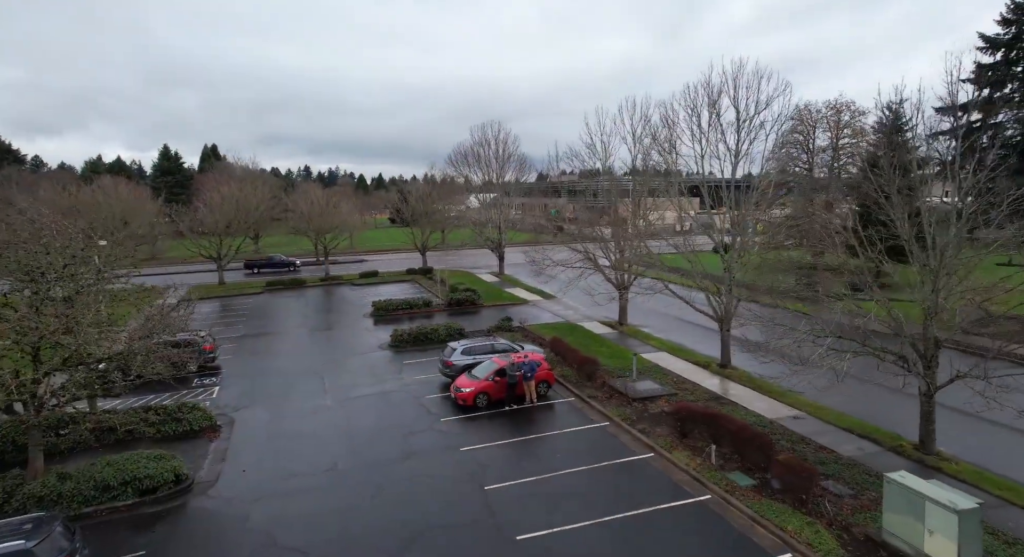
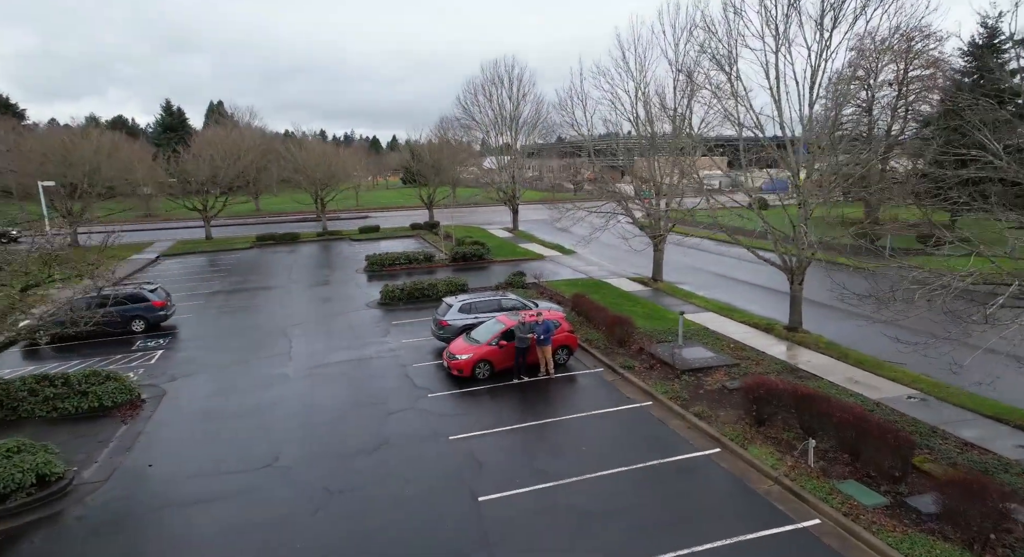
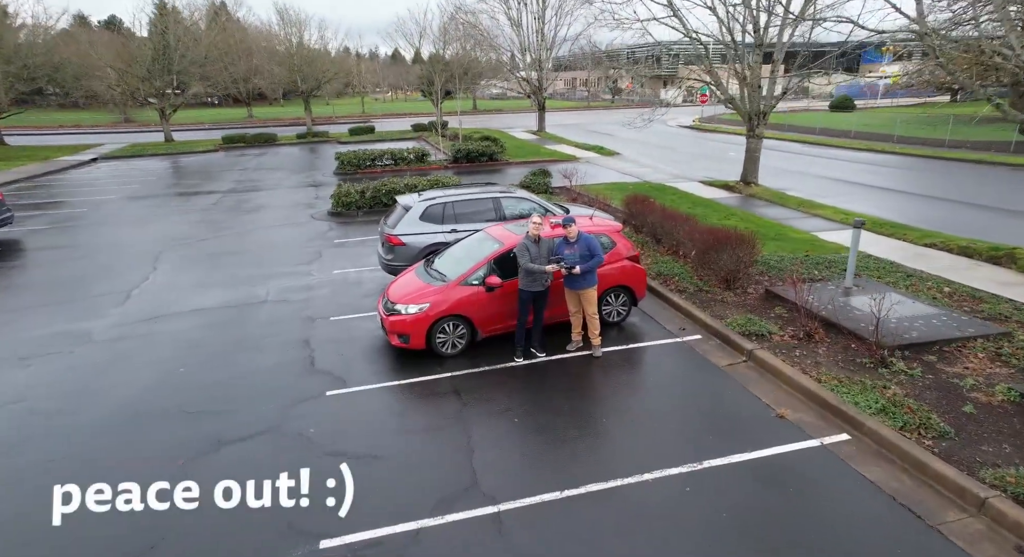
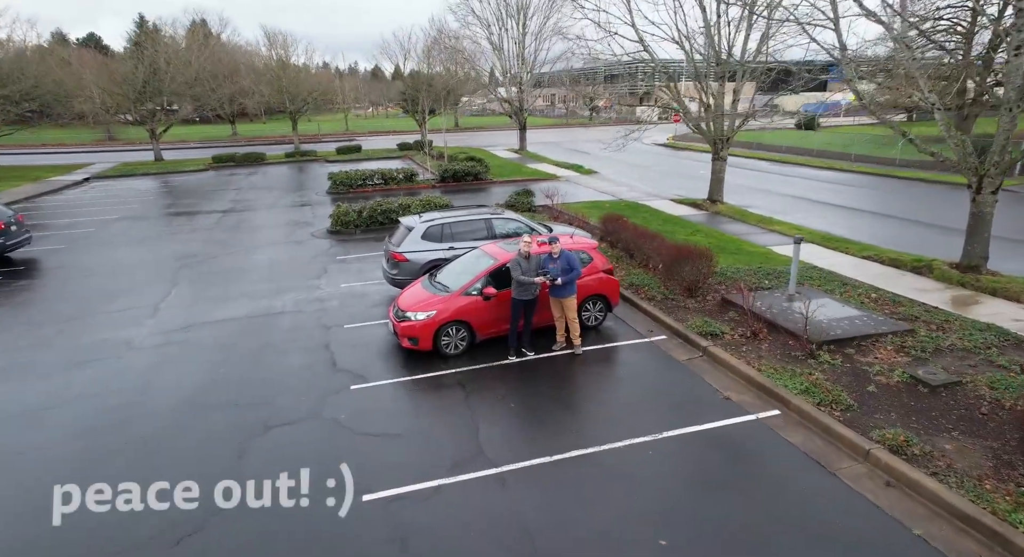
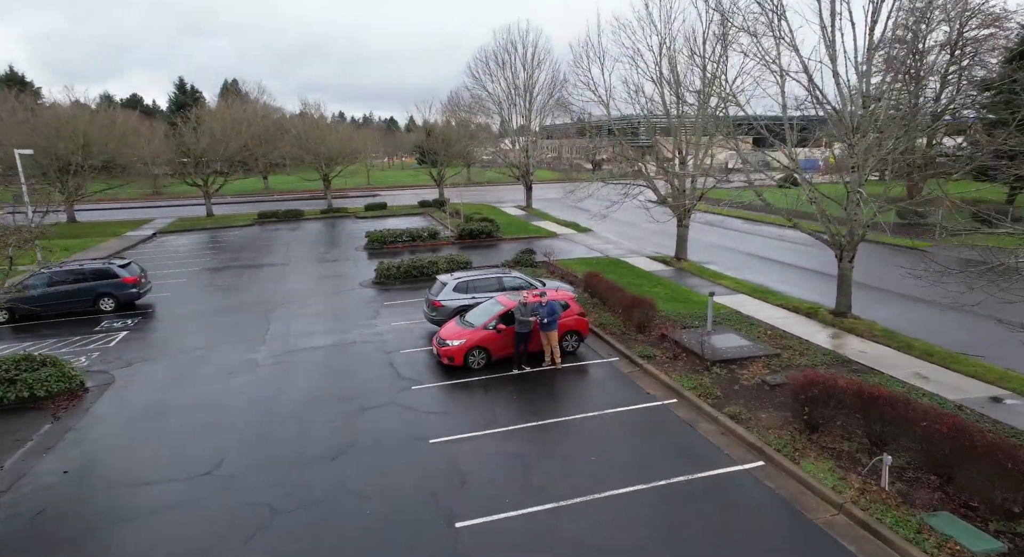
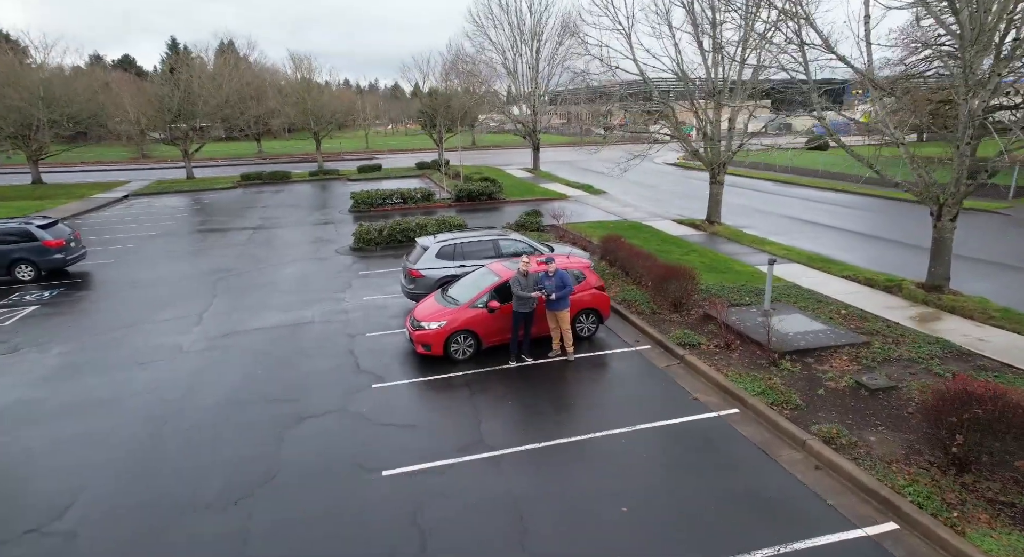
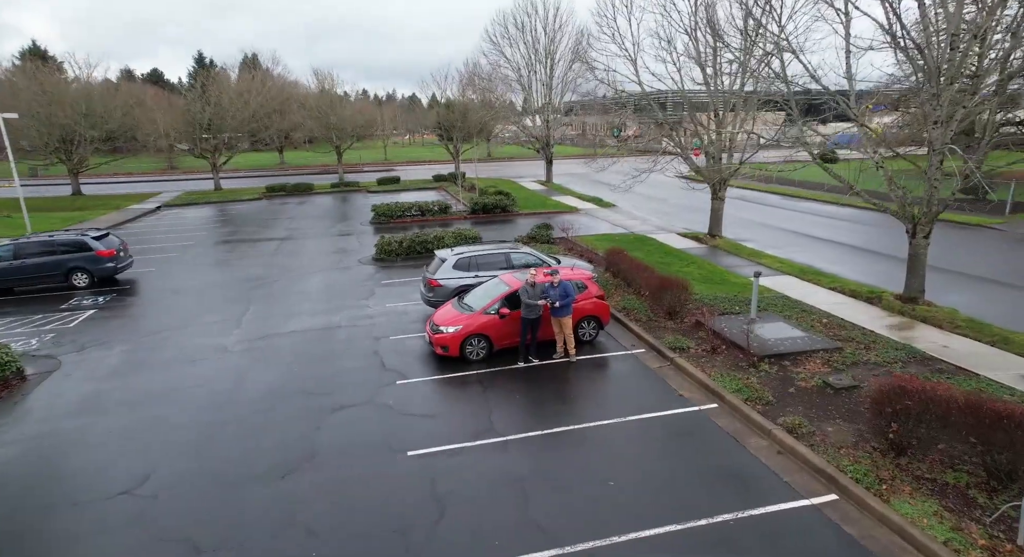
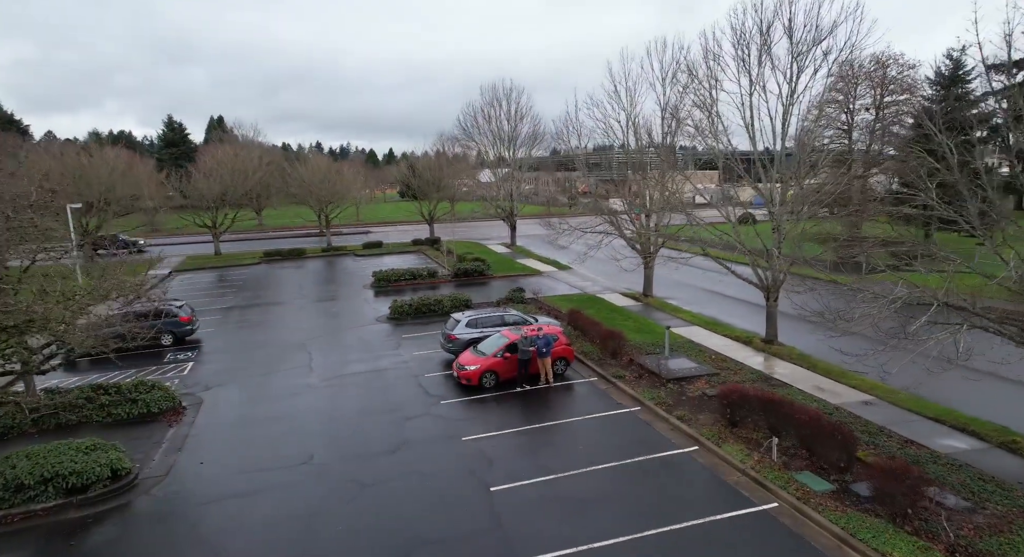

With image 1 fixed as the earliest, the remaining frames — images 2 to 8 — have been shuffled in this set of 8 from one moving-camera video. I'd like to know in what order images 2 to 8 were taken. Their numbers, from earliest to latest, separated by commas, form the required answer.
8, 2, 5, 7, 6, 4, 3
